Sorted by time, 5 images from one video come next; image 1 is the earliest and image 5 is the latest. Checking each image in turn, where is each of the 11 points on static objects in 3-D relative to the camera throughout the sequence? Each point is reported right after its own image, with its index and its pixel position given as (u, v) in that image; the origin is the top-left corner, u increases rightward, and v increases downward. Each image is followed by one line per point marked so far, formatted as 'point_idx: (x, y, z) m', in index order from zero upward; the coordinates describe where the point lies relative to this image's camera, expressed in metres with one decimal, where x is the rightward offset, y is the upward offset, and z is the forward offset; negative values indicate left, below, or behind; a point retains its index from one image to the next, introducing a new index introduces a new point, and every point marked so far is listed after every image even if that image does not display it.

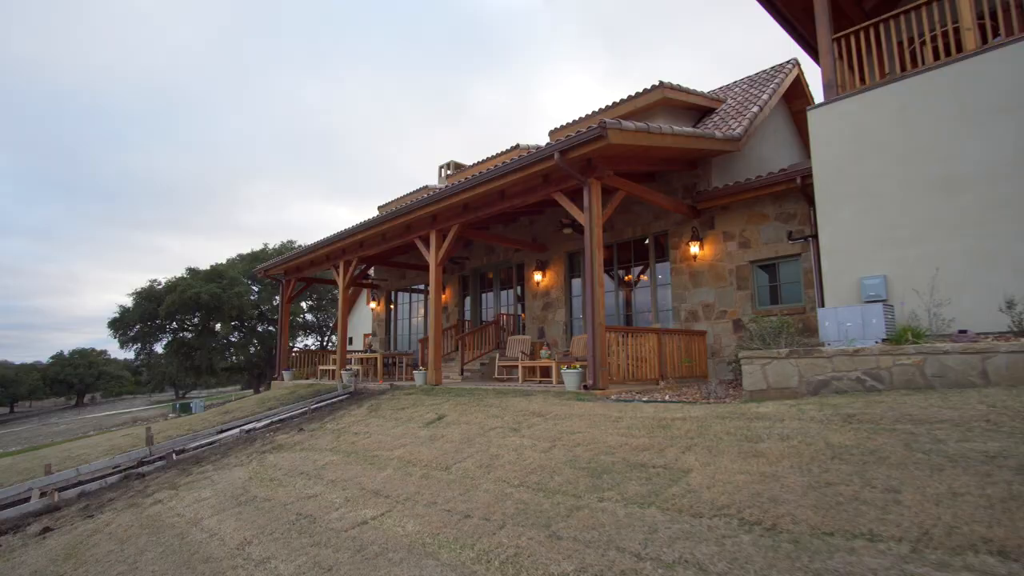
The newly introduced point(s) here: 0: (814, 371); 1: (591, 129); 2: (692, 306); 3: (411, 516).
0: (+2.6, -0.7, +4.9) m
1: (+0.9, +1.9, +6.7) m
2: (+2.9, -0.3, +9.2) m
3: (-0.6, -1.5, +3.6) m
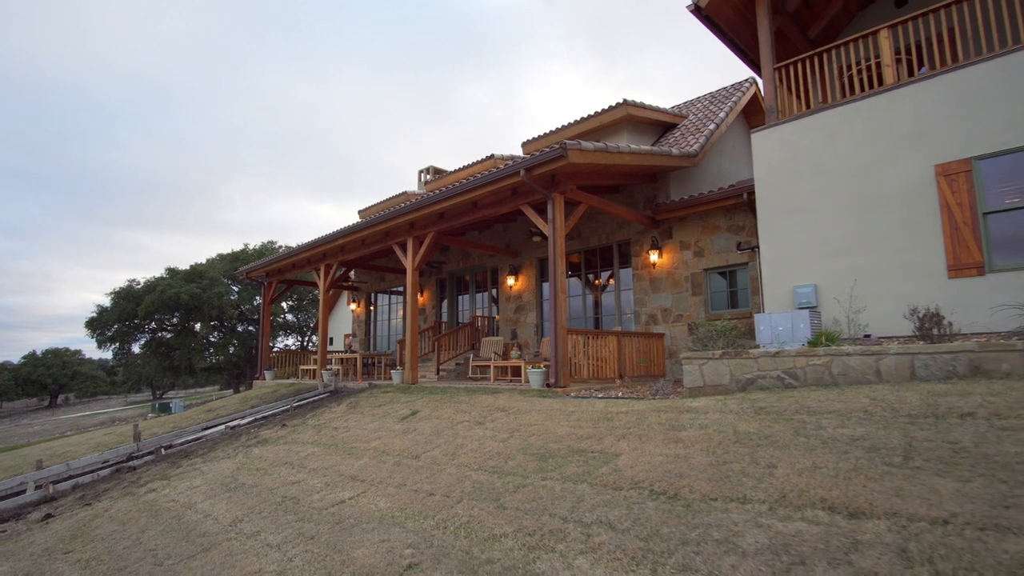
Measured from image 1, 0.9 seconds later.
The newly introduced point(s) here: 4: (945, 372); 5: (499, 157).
0: (+2.3, -0.8, +5.6) m
1: (+0.5, +1.8, +7.3) m
2: (+2.4, -0.4, +9.8) m
3: (-1.0, -1.5, +4.2) m
4: (+3.5, -0.7, +4.5) m
5: (-0.3, +2.9, +12.6) m
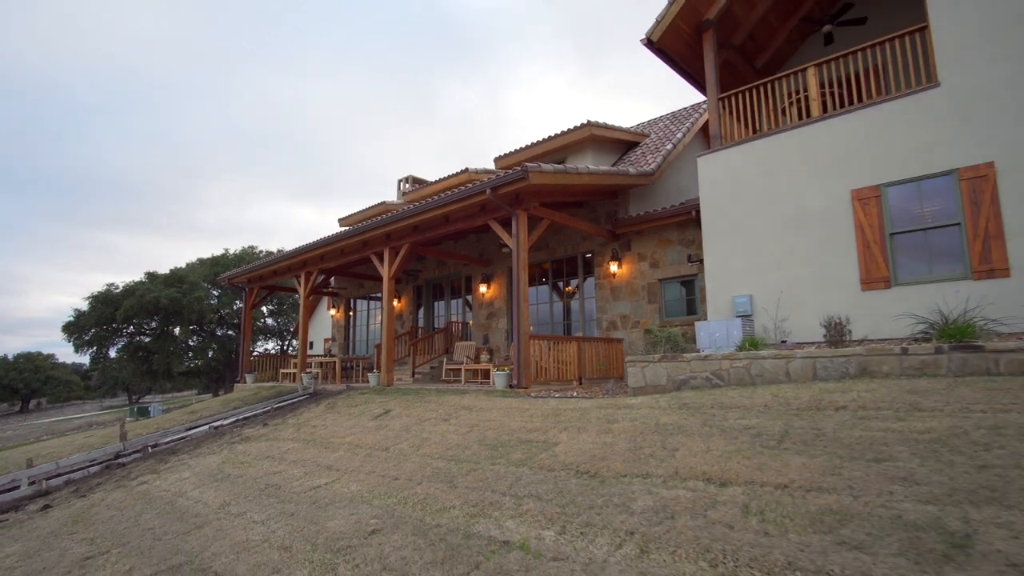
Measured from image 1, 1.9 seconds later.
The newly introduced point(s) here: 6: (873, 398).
0: (+1.9, -0.9, +6.3) m
1: (+0.1, +1.7, +8.0) m
2: (+1.9, -0.5, +10.6) m
3: (-1.3, -1.6, +4.8) m
4: (+3.1, -0.8, +5.3) m
5: (-0.9, +2.8, +13.3) m
6: (+2.8, -0.9, +4.4) m
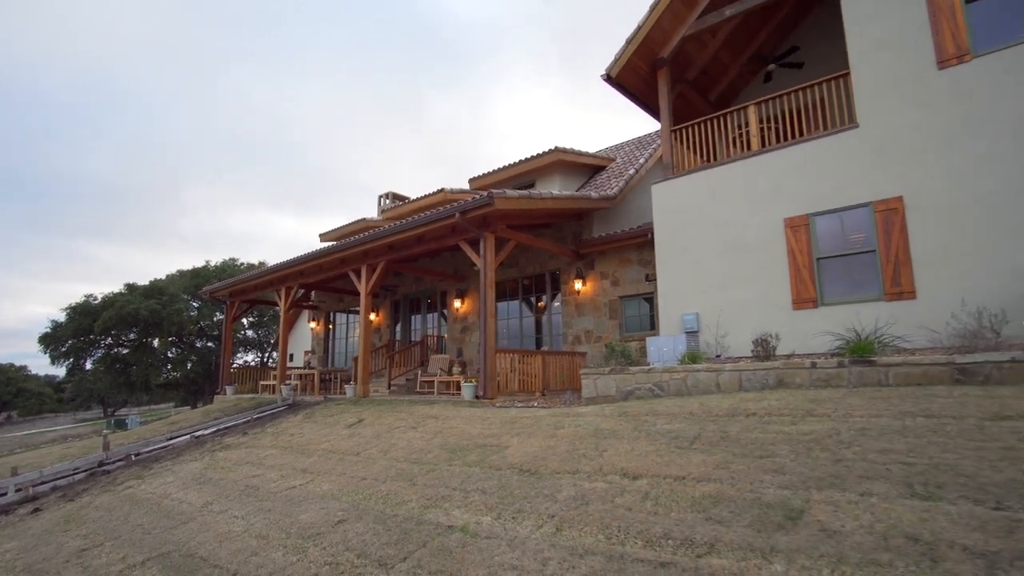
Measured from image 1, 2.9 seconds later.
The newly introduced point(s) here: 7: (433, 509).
0: (+1.4, -1.2, +7.0) m
1: (-0.4, +1.4, +8.7) m
2: (+1.3, -0.9, +11.2) m
3: (-1.8, -1.8, +5.4) m
4: (+2.6, -1.0, +6.0) m
5: (-1.6, +2.4, +14.0) m
6: (+2.4, -1.1, +5.1) m
7: (-0.6, -1.6, +4.1) m
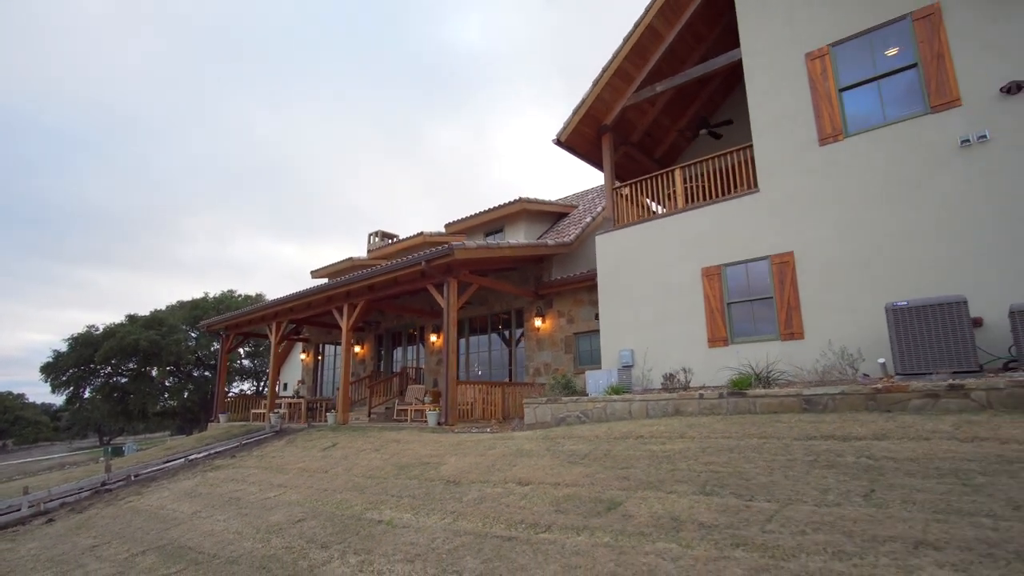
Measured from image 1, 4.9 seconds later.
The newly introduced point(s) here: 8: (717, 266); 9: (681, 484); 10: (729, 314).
0: (+0.7, -1.8, +8.2) m
1: (-1.2, +0.7, +10.0) m
2: (+0.5, -1.7, +12.4) m
3: (-2.5, -2.4, +6.5) m
4: (+1.9, -1.6, +7.1) m
5: (-2.3, +1.5, +15.3) m
6: (+1.7, -1.6, +6.3) m
7: (-1.3, -2.1, +5.2) m
8: (+3.2, +0.3, +8.9) m
9: (+1.3, -1.5, +4.4) m
10: (+3.3, -0.4, +8.7) m
